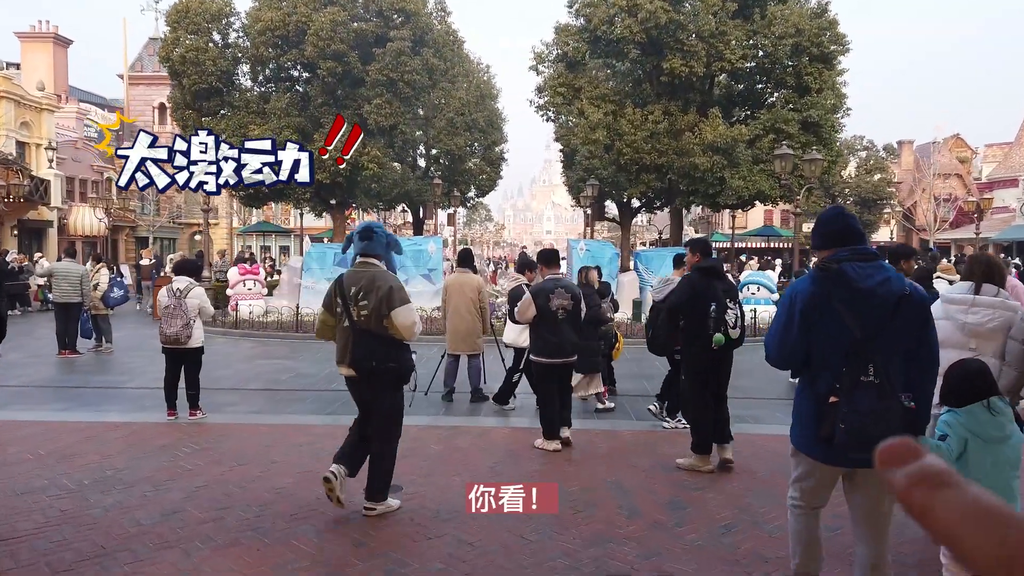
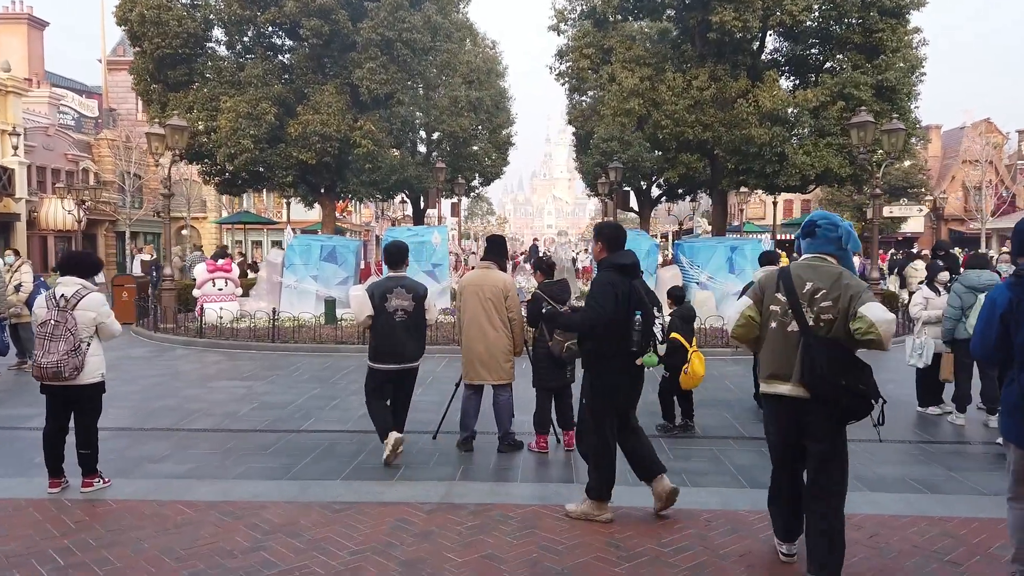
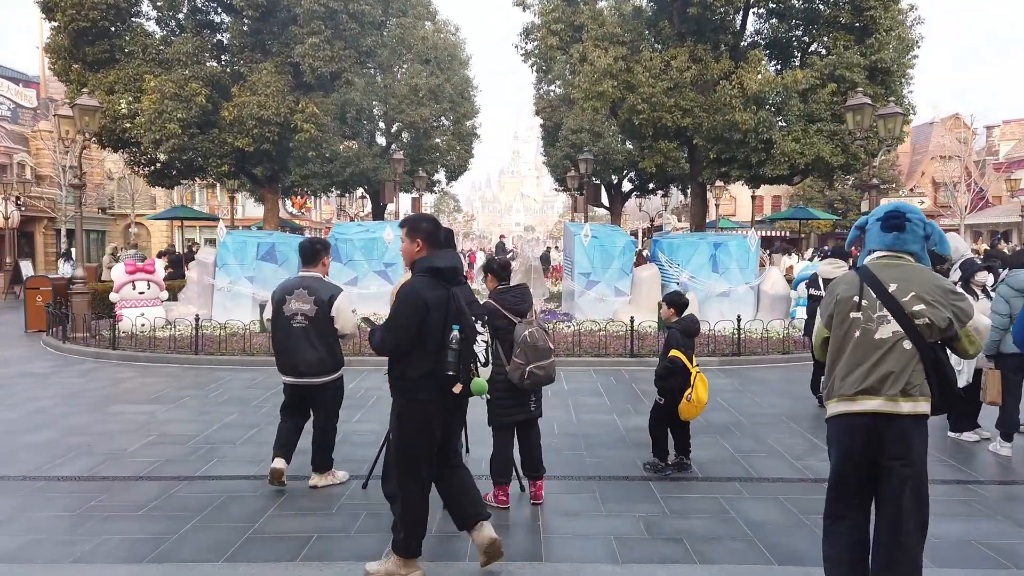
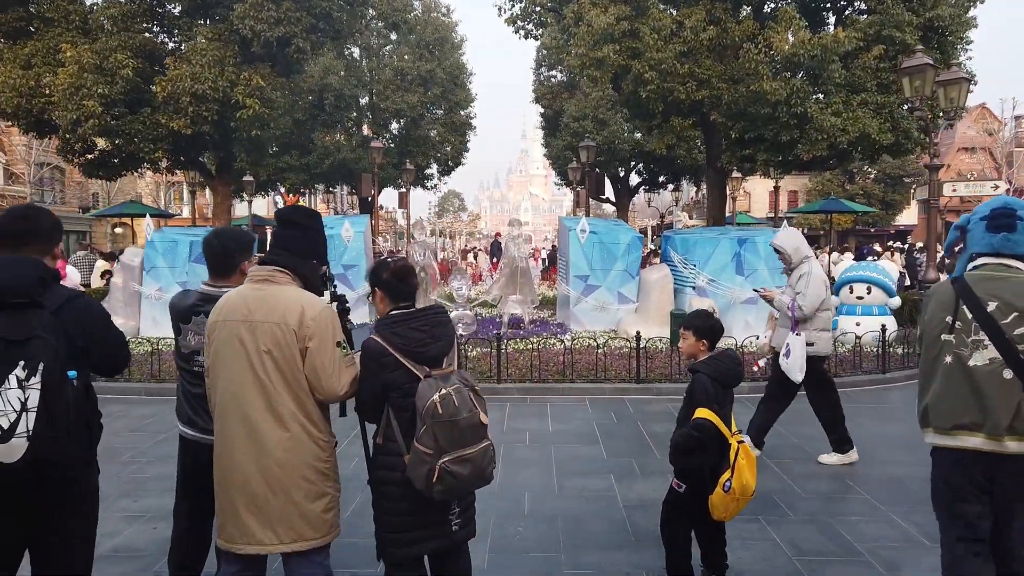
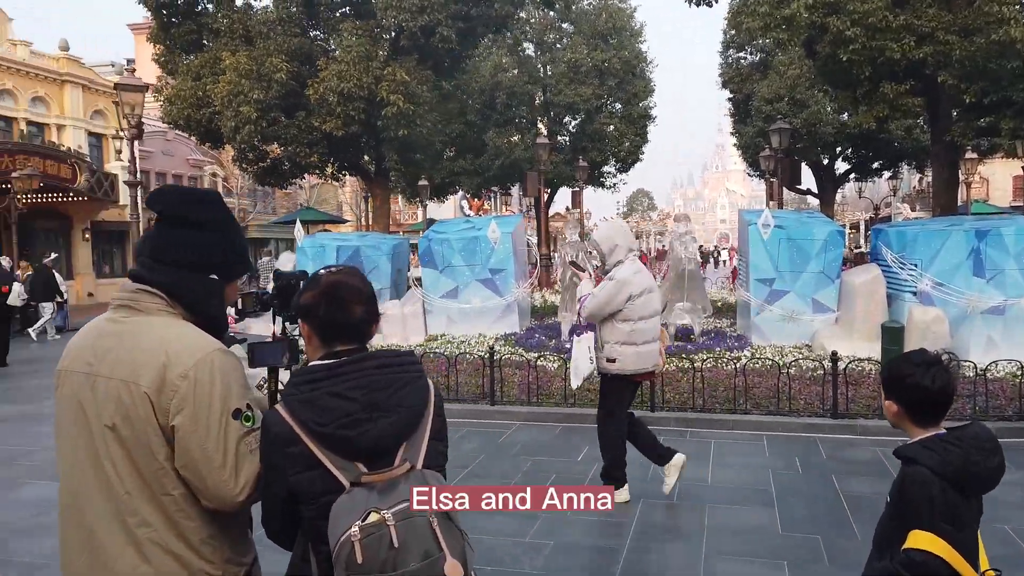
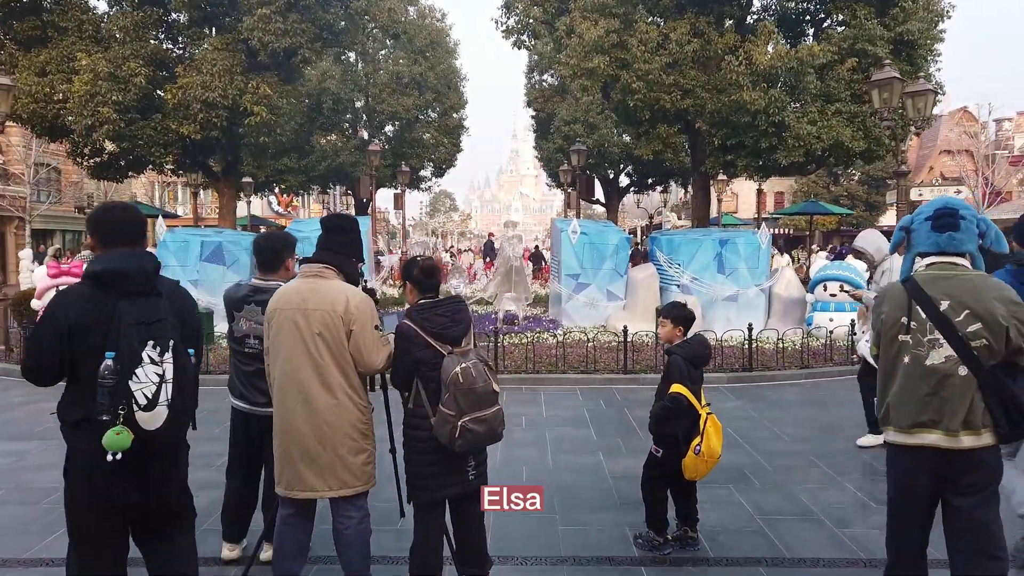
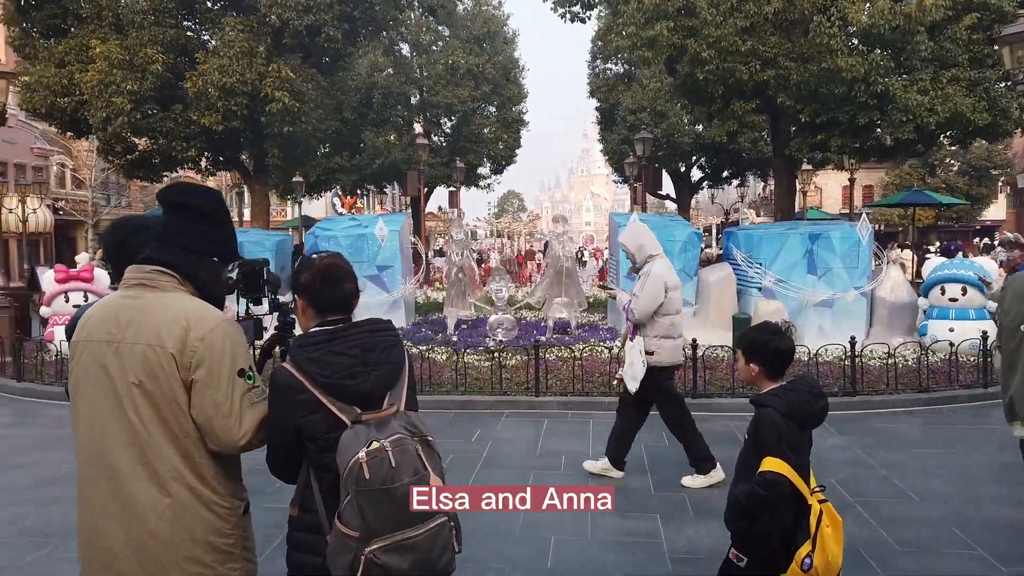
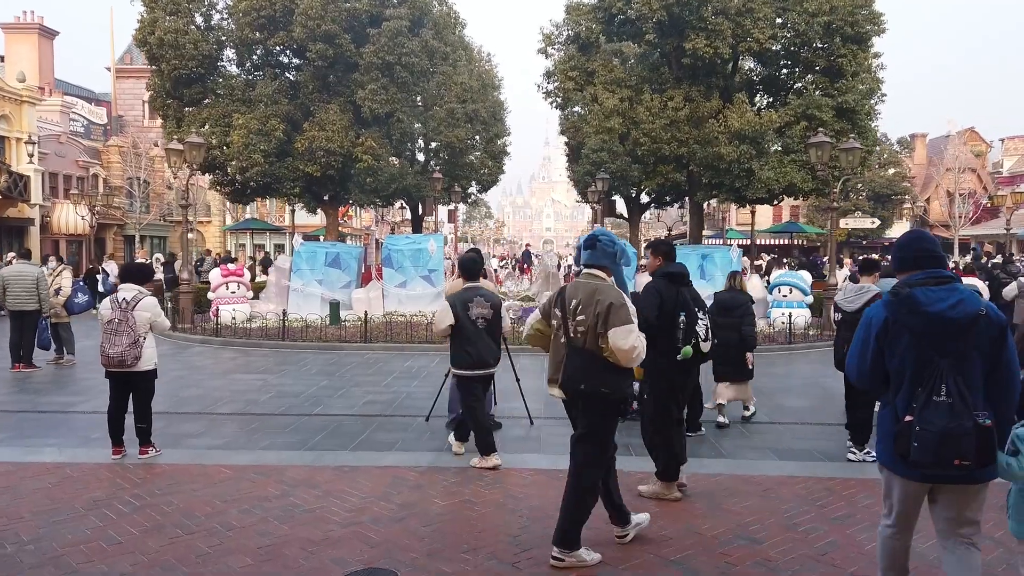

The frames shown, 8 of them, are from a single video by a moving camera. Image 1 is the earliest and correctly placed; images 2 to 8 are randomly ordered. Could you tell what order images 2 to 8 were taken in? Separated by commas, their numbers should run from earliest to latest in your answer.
8, 2, 3, 6, 4, 7, 5
